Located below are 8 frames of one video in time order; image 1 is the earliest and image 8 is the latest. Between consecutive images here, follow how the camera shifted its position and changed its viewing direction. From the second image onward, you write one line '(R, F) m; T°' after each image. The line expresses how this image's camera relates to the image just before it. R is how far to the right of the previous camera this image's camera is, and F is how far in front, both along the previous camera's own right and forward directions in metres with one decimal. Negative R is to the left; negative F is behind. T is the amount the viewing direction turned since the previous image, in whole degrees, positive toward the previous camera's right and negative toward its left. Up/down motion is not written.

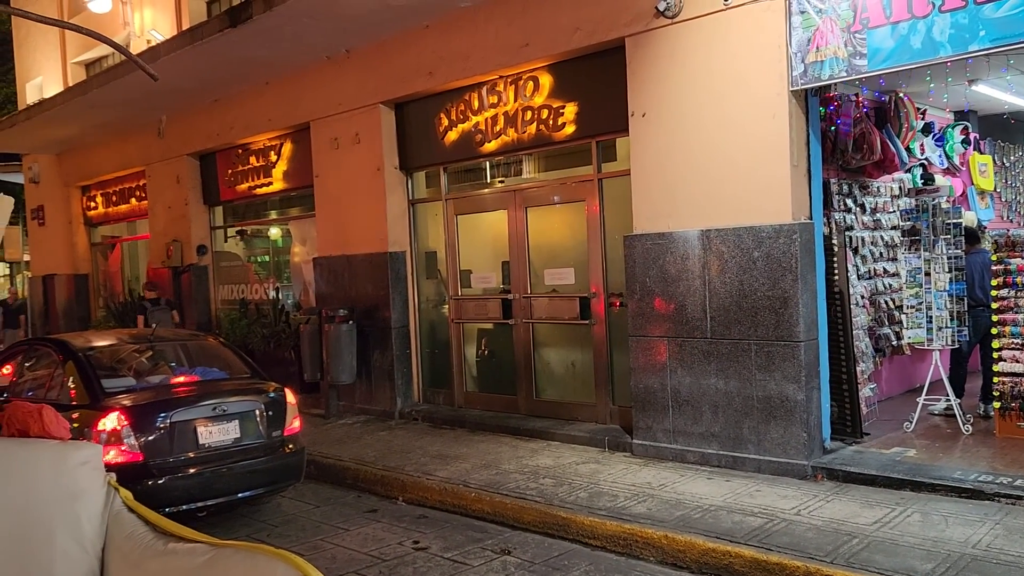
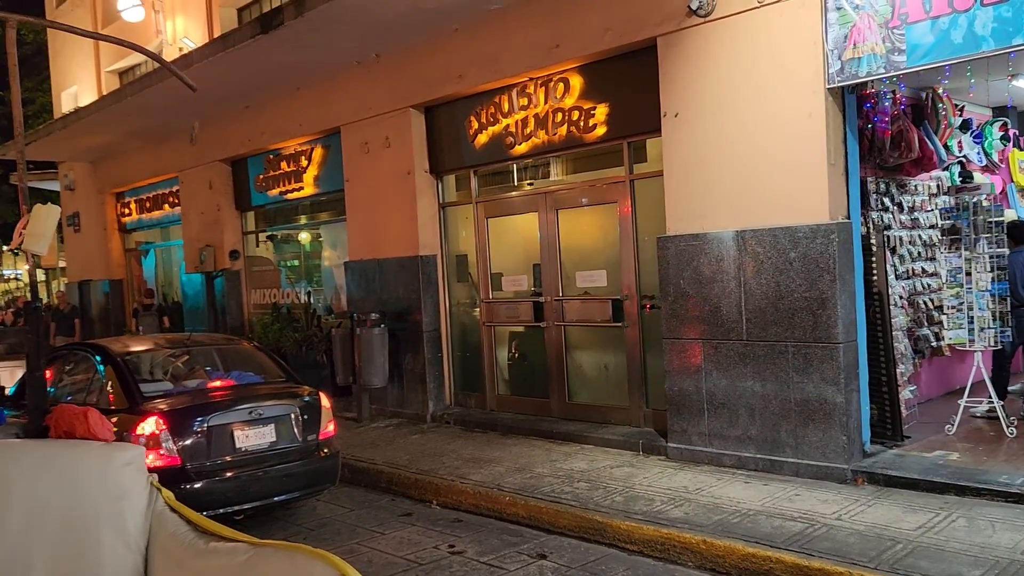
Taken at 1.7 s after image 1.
(0.0, 0.0) m; -2°
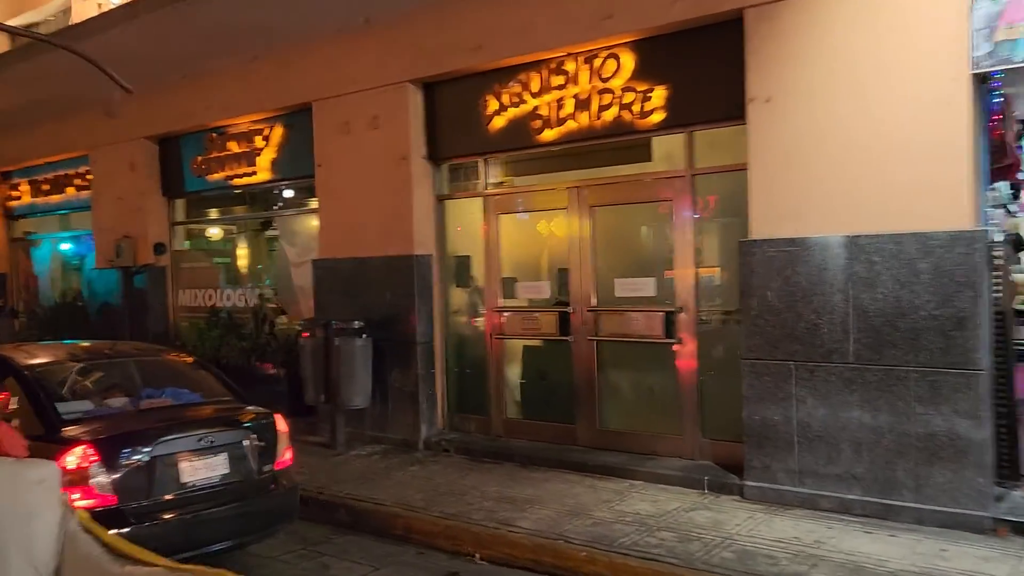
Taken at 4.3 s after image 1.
(-1.2, +1.3) m; +8°
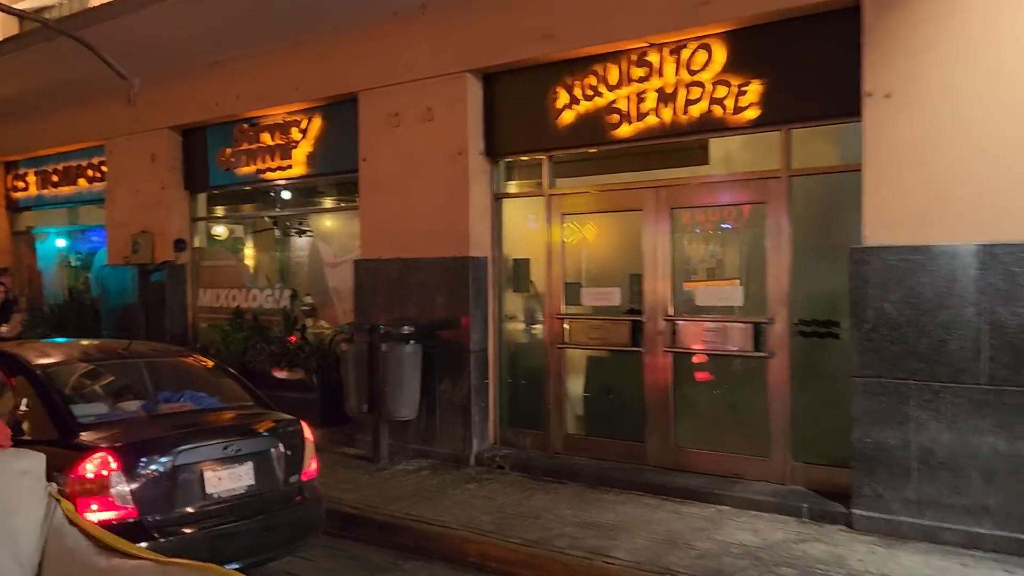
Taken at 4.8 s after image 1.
(-0.7, +0.5) m; +1°
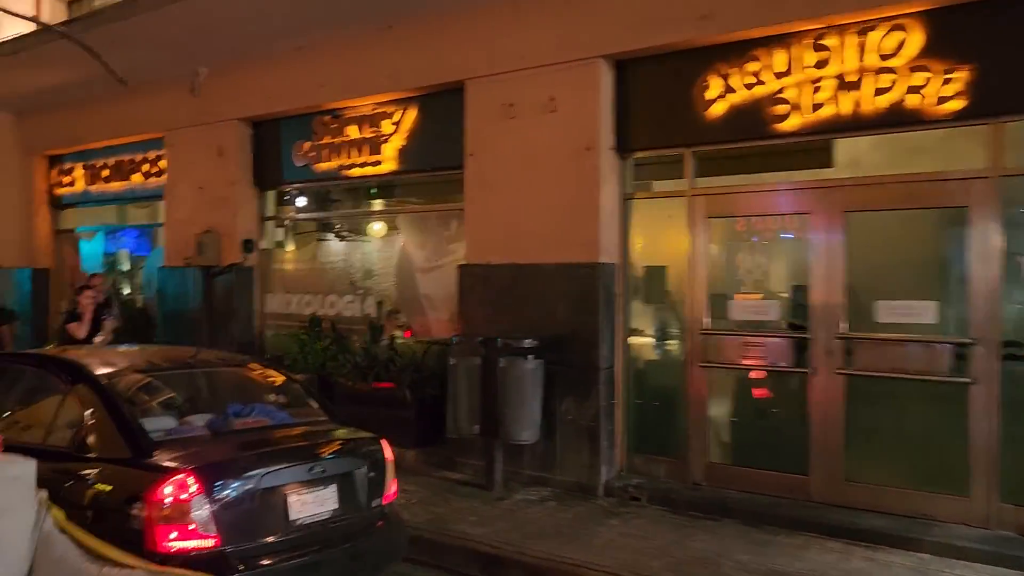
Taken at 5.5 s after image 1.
(-1.1, +0.8) m; 0°
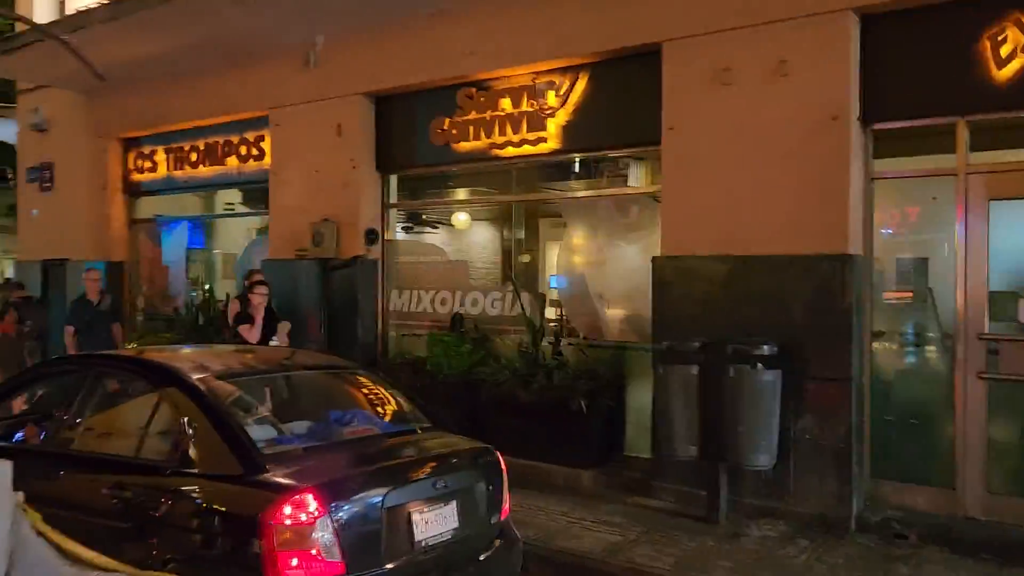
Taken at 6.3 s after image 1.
(-1.5, +1.0) m; 0°
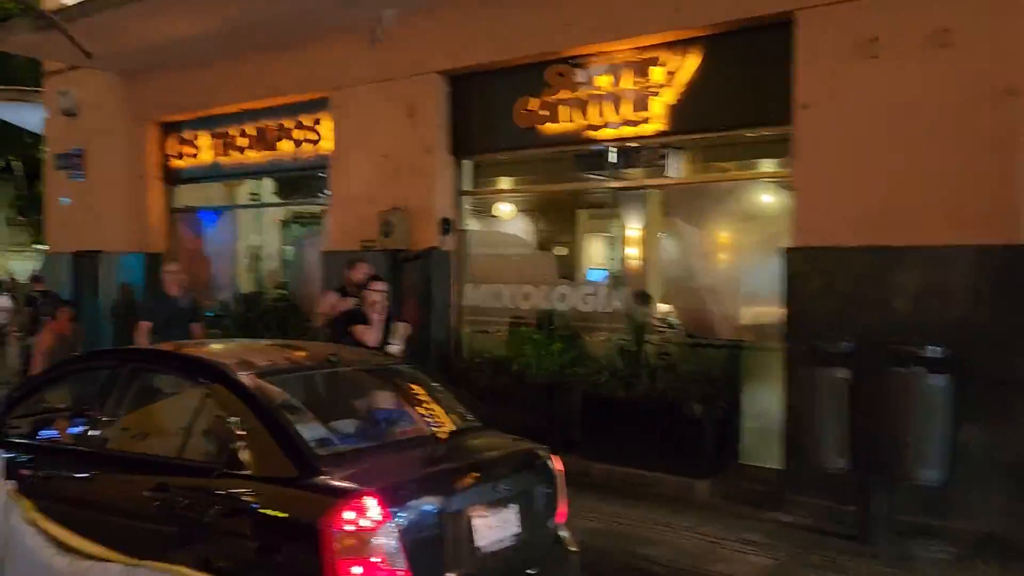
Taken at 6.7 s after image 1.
(-0.9, +0.6) m; 0°
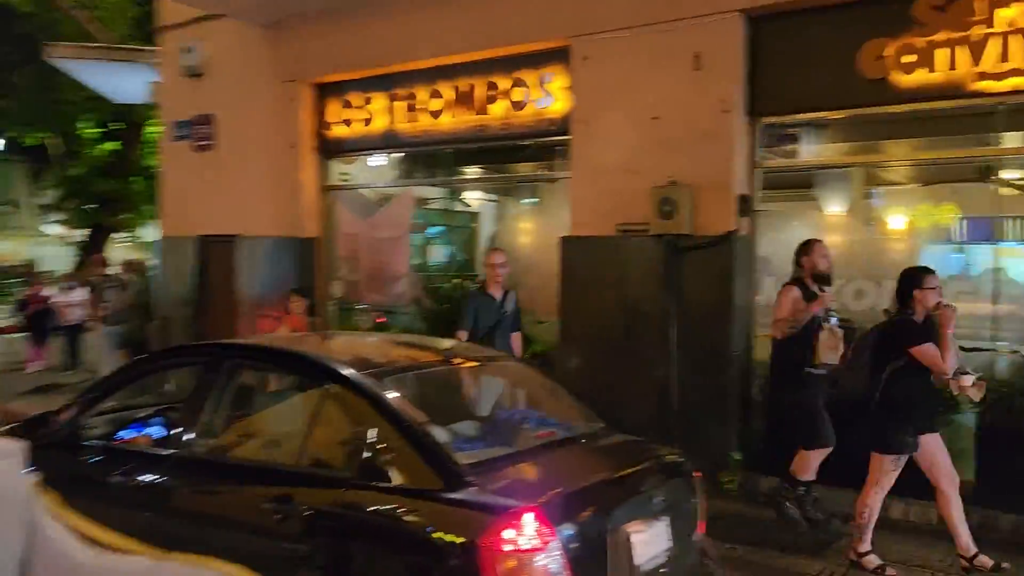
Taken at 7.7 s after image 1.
(-2.5, +1.6) m; 0°
